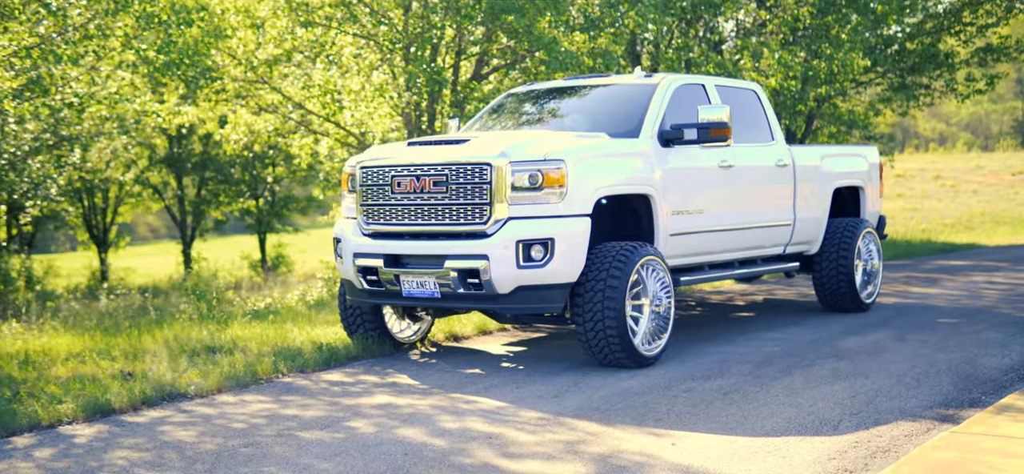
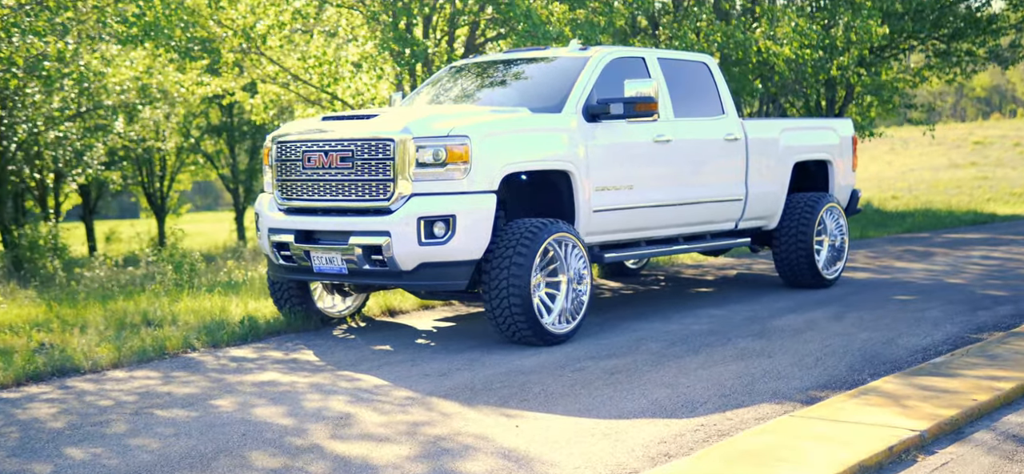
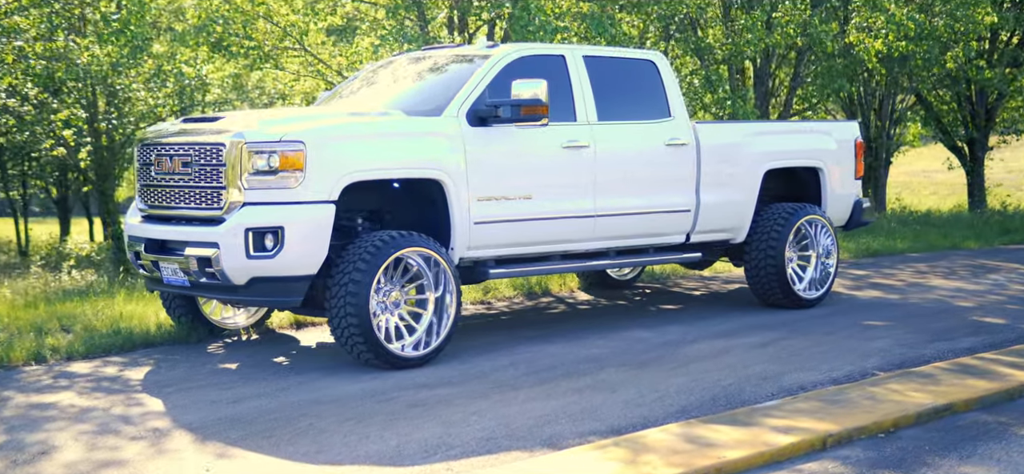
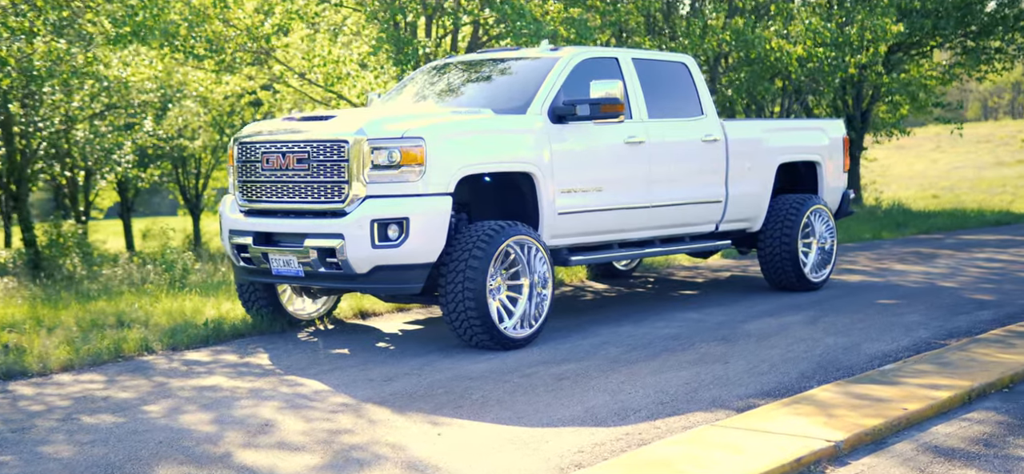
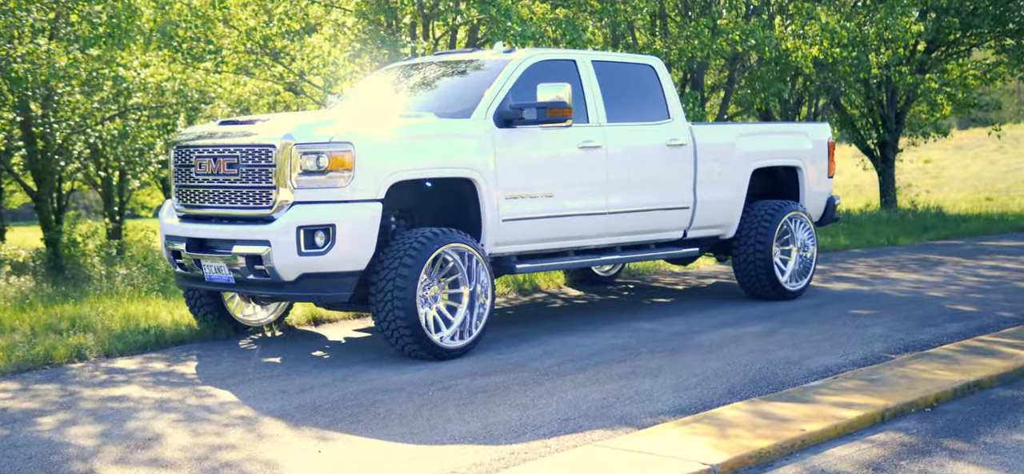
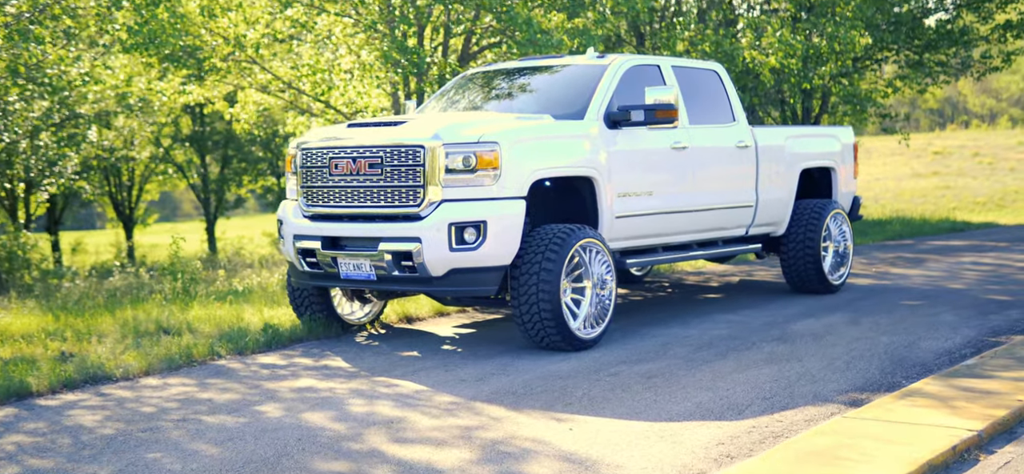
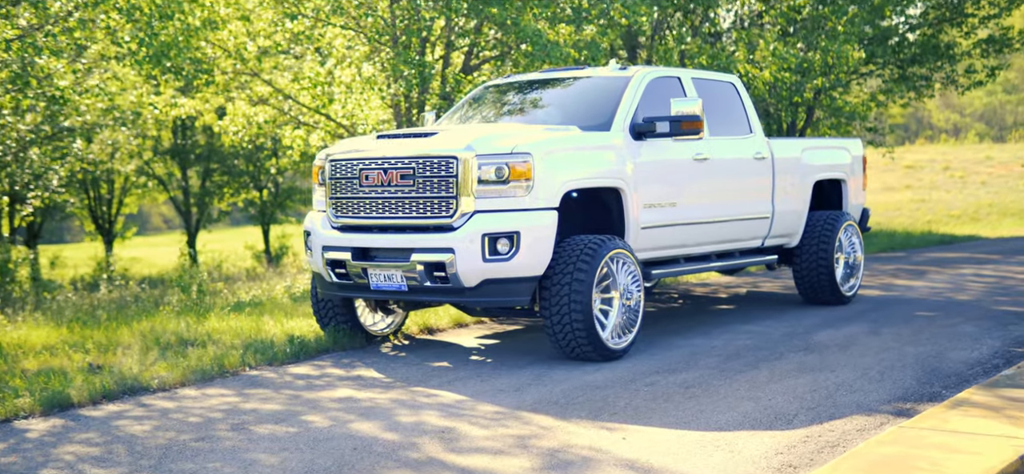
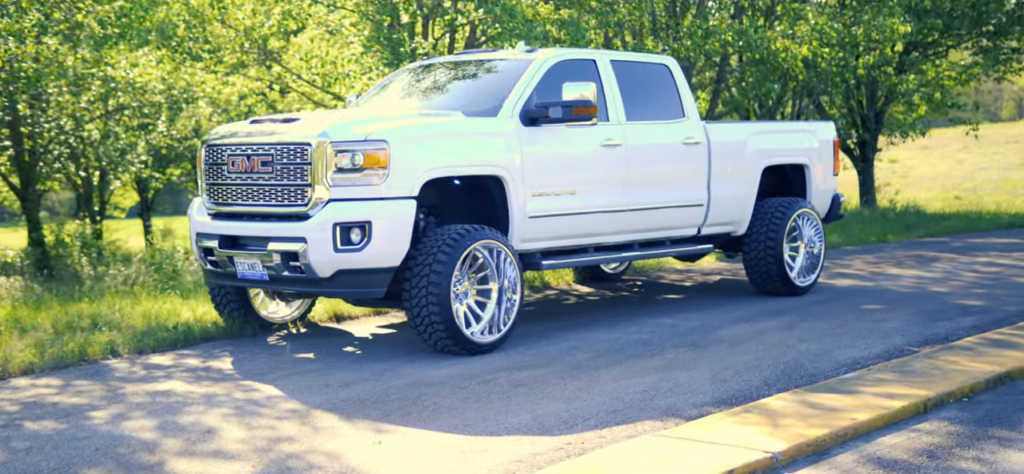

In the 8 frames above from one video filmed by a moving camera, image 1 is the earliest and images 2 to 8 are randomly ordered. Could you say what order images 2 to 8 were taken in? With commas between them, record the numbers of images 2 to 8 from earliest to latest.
7, 6, 2, 4, 8, 5, 3
